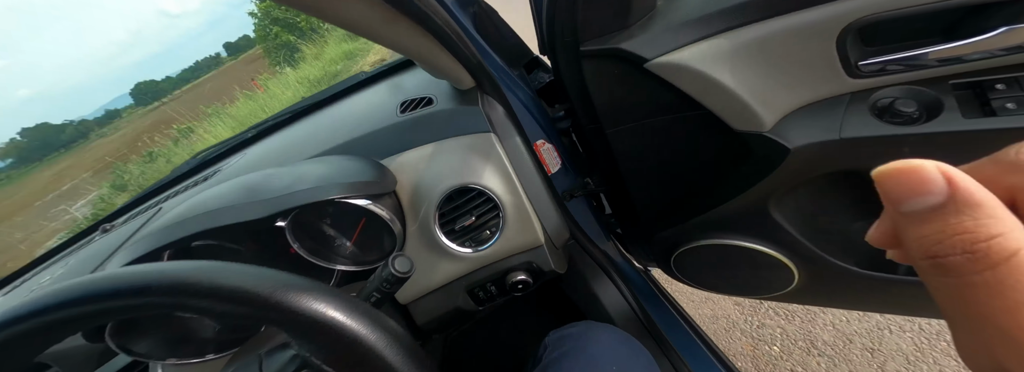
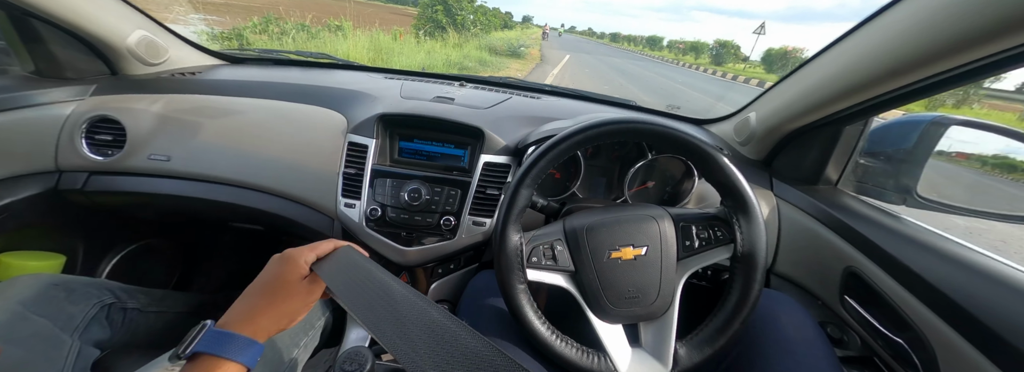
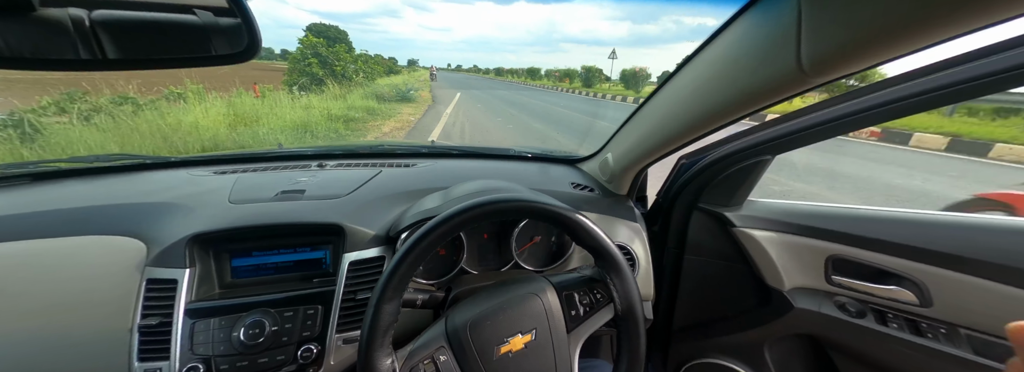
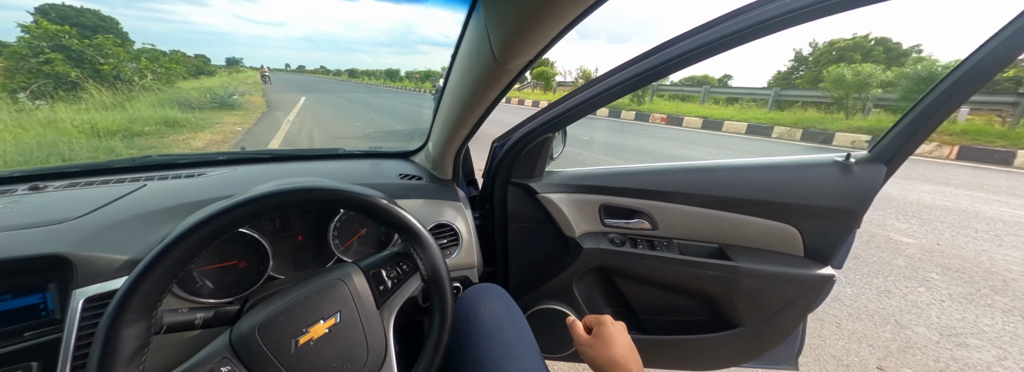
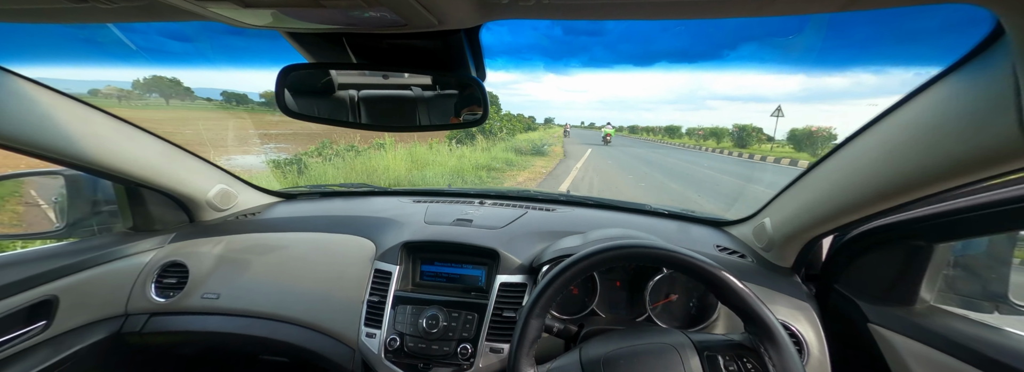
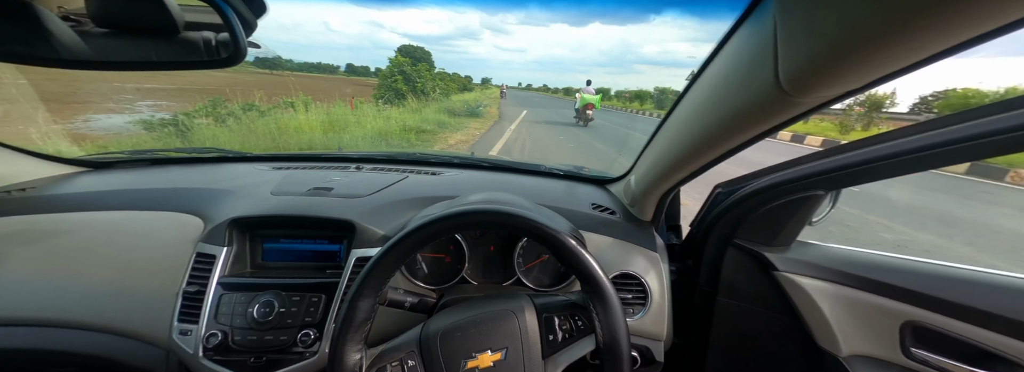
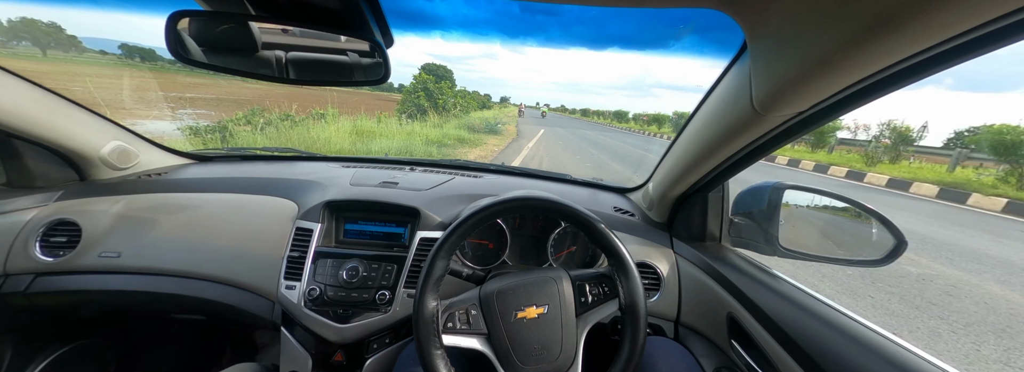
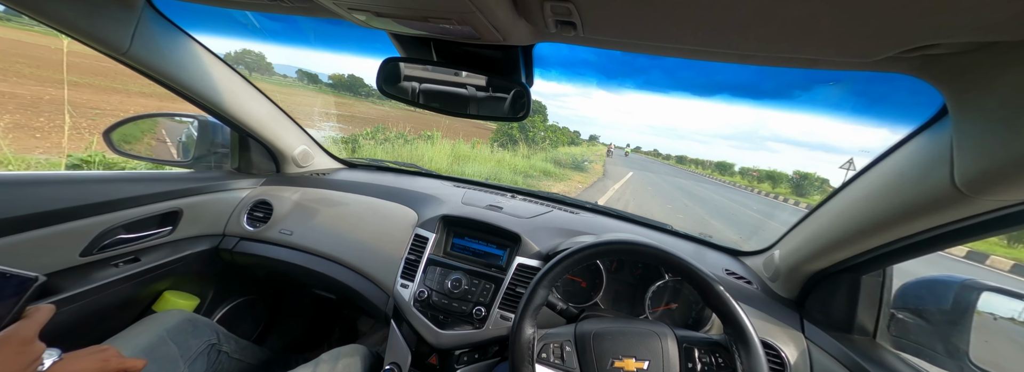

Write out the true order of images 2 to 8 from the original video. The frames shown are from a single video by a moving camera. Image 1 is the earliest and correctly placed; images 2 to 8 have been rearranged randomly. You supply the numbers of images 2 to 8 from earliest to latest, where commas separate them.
3, 4, 6, 5, 7, 8, 2
